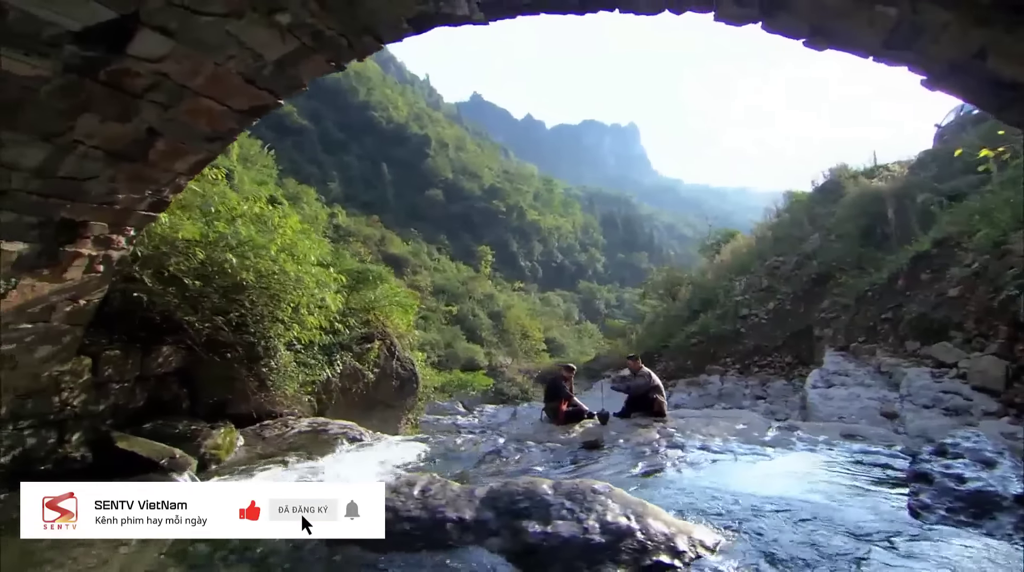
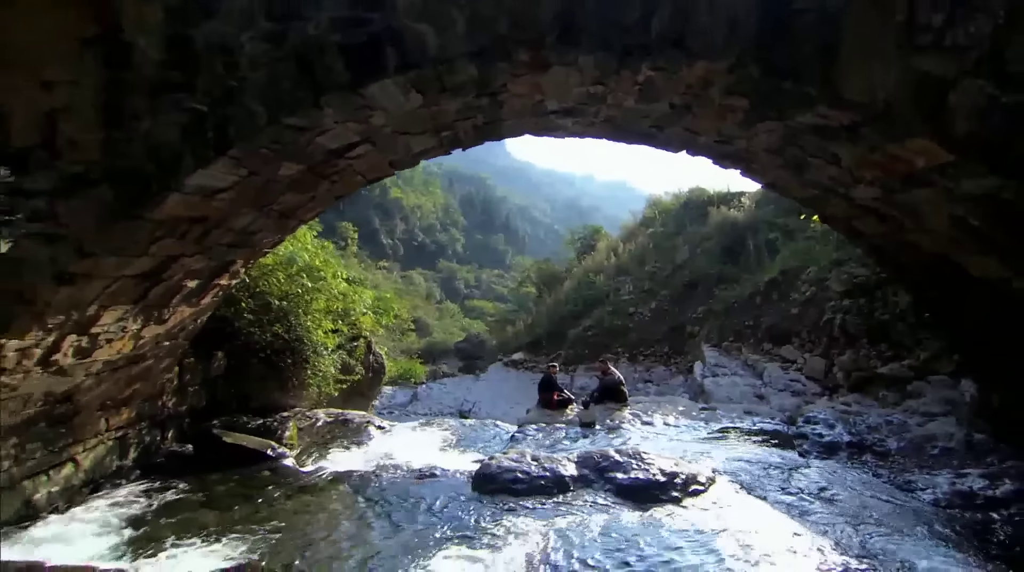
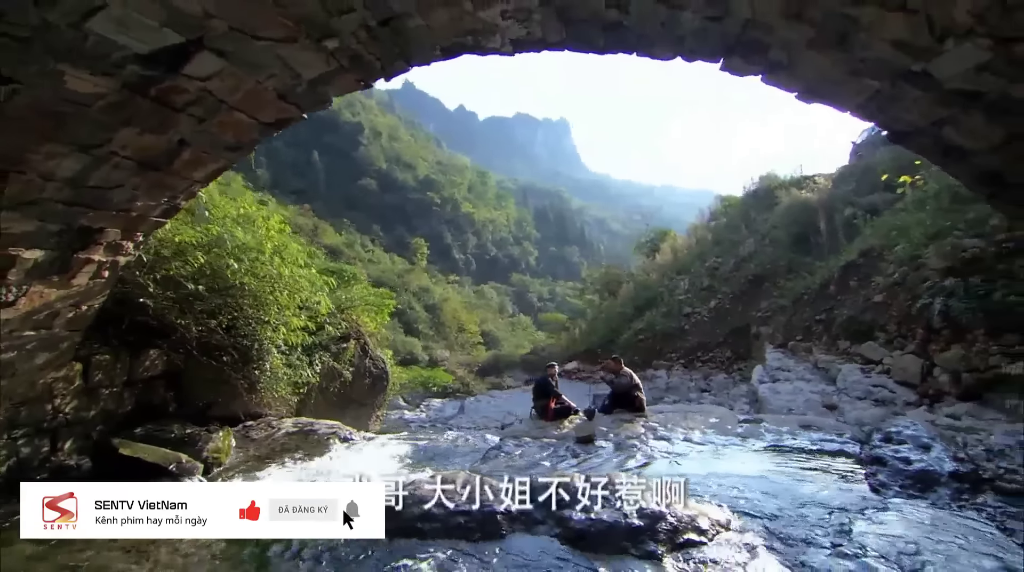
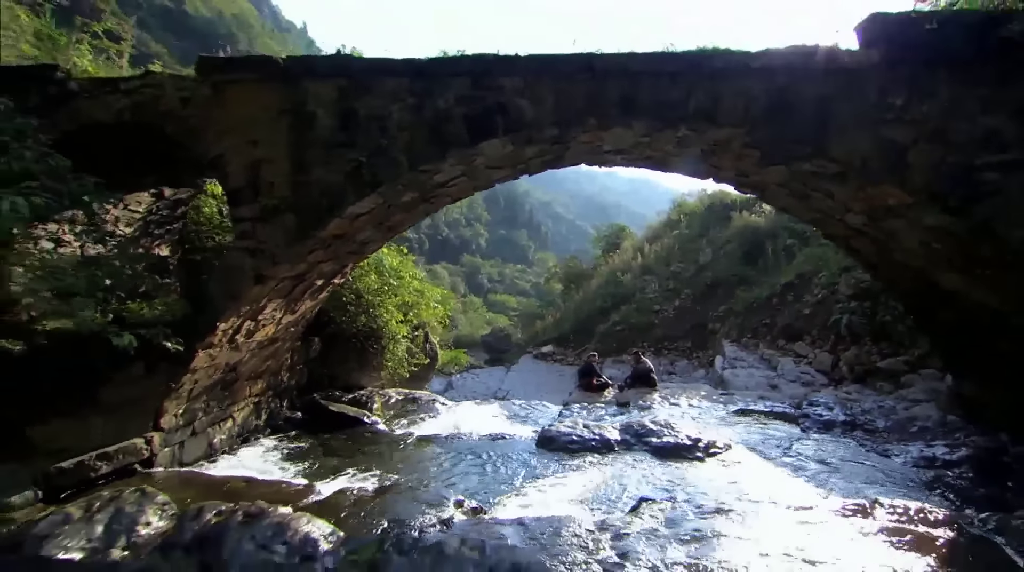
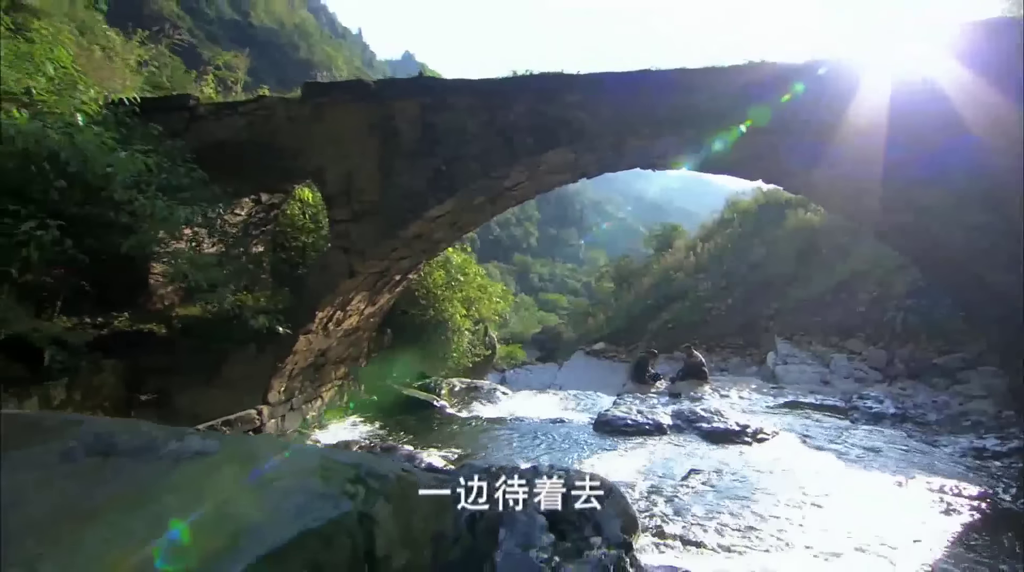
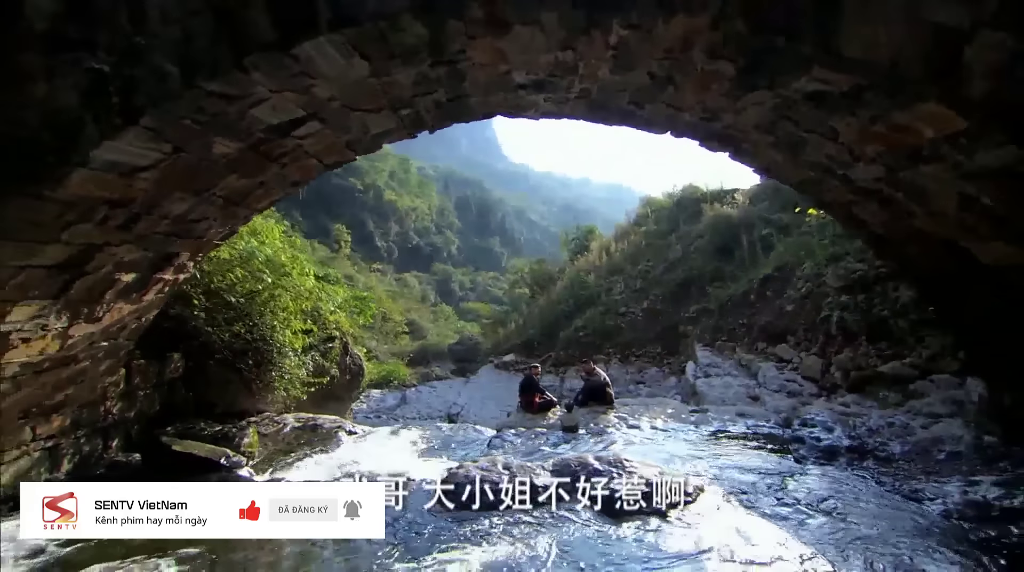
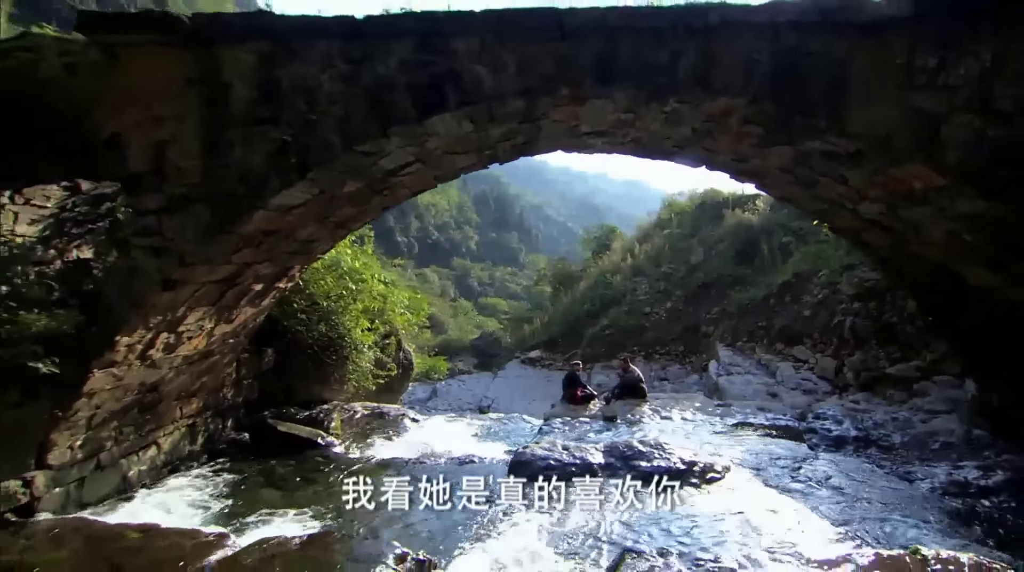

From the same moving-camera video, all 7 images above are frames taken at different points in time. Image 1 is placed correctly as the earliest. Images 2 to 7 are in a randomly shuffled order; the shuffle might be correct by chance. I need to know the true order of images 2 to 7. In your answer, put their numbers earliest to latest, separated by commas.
3, 6, 2, 7, 4, 5
